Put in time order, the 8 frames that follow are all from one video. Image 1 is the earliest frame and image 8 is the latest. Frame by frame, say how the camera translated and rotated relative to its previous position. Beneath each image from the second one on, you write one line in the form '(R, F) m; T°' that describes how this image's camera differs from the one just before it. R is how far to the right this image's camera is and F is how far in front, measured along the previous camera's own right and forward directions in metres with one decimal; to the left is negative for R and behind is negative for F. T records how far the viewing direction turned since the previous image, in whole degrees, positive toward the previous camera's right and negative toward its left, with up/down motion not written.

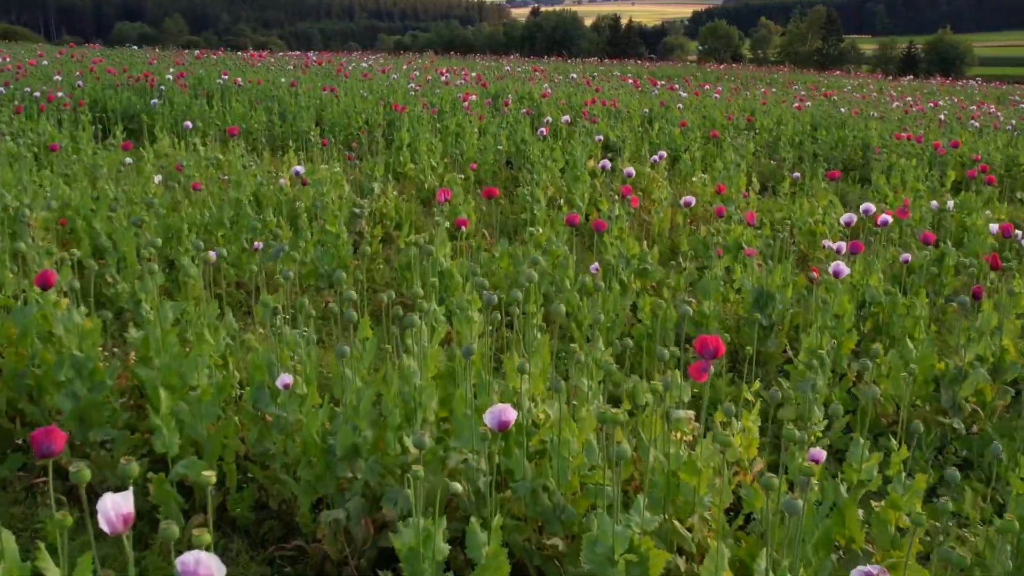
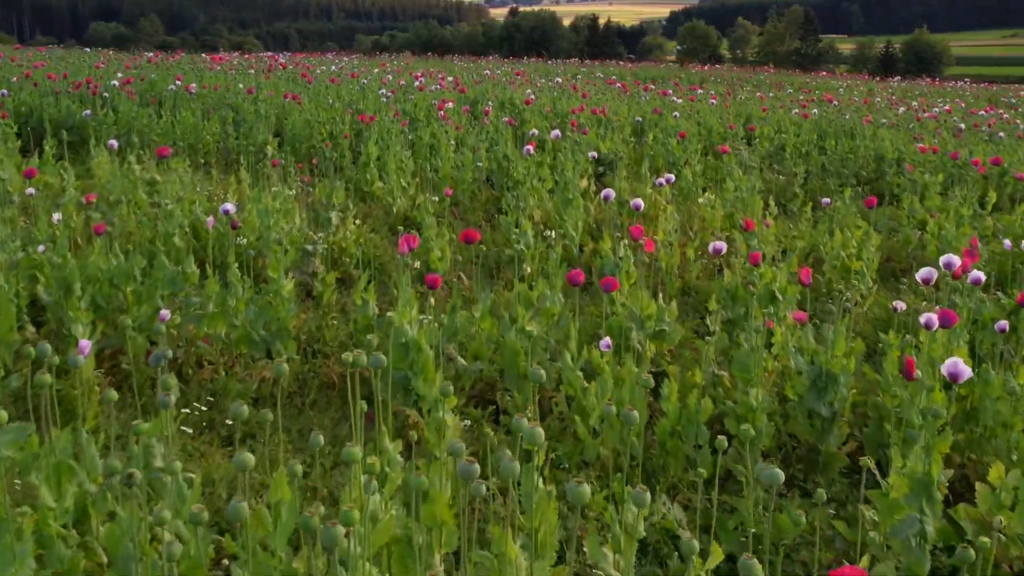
(0.0, +0.9) m; +1°
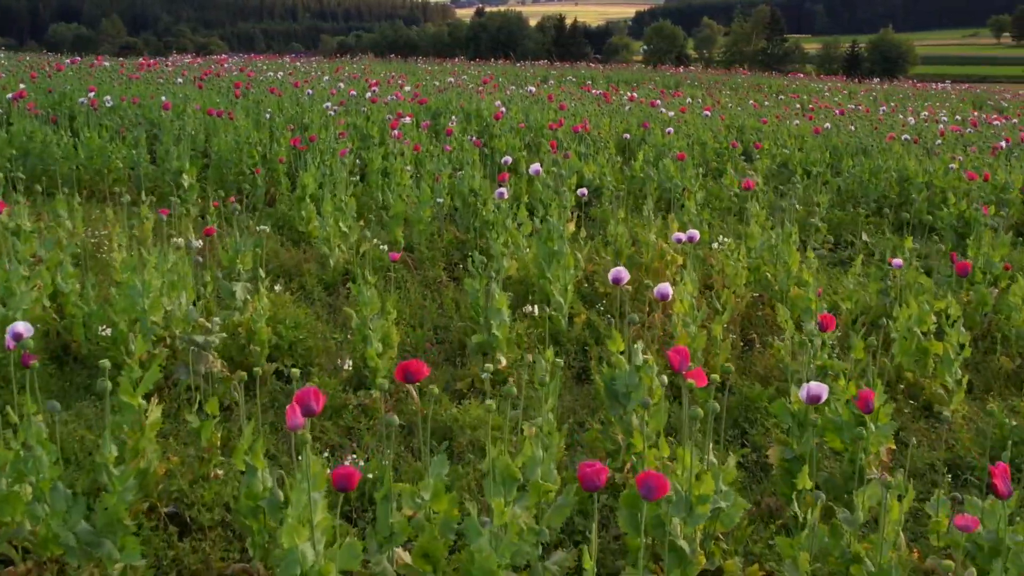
(0.0, +1.2) m; +2°
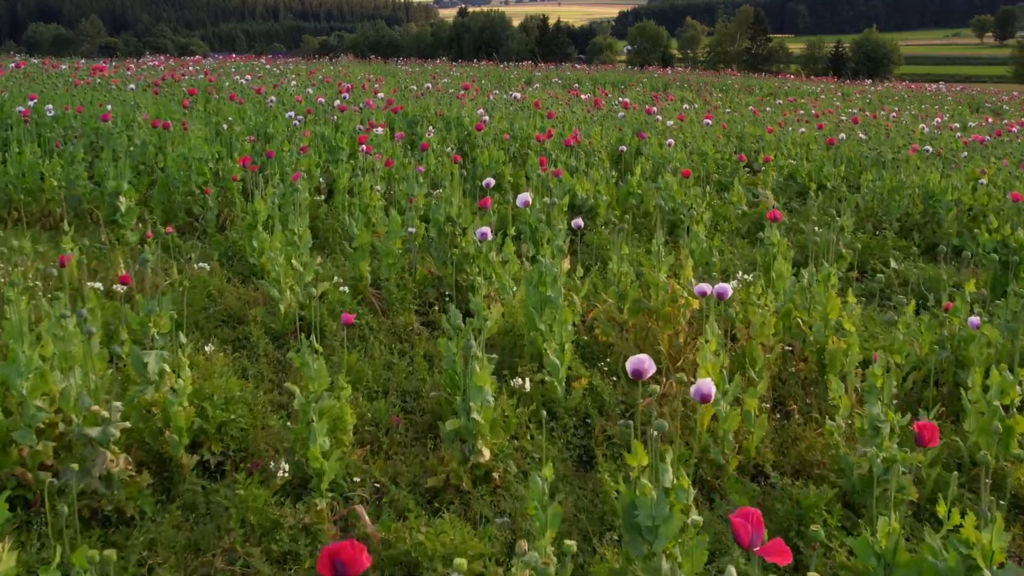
(0.0, +0.7) m; +1°
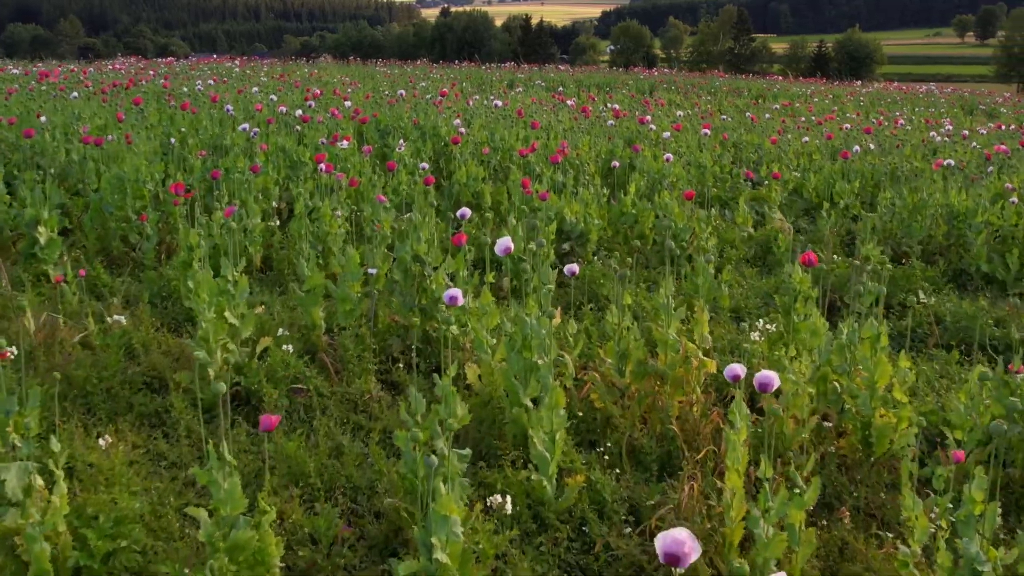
(0.0, +0.7) m; +1°
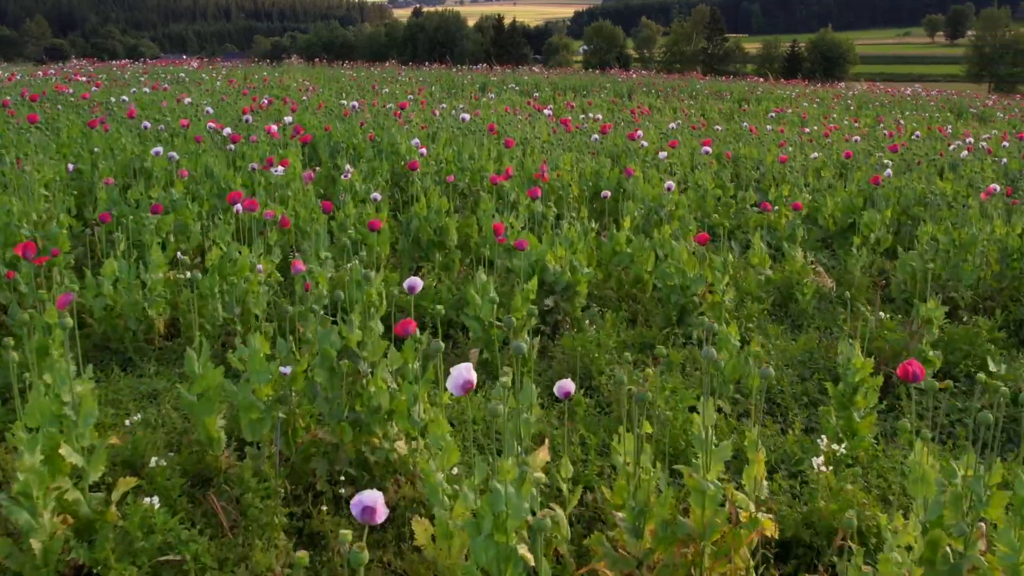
(0.0, +1.0) m; +2°
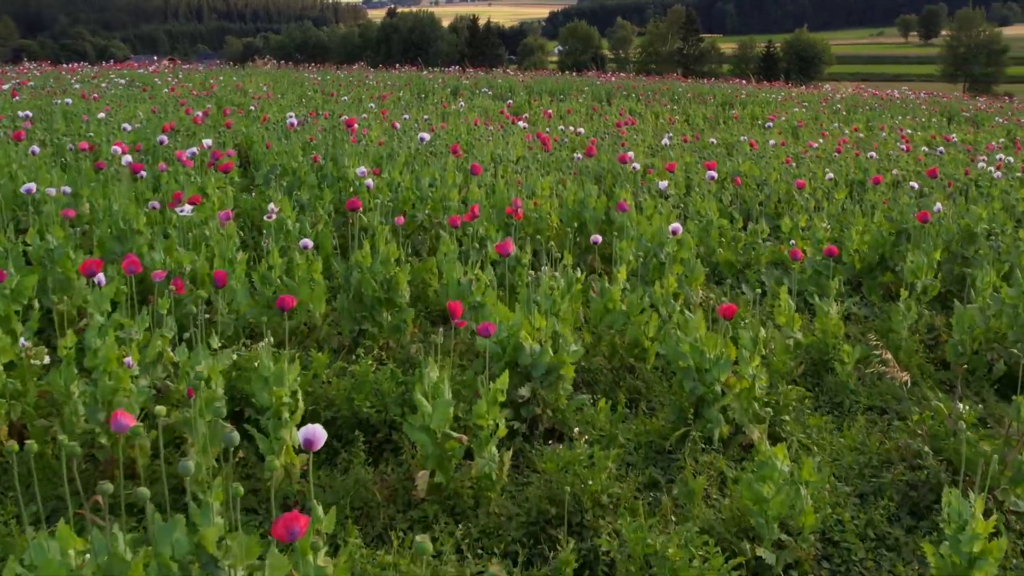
(+0.1, +1.0) m; +2°
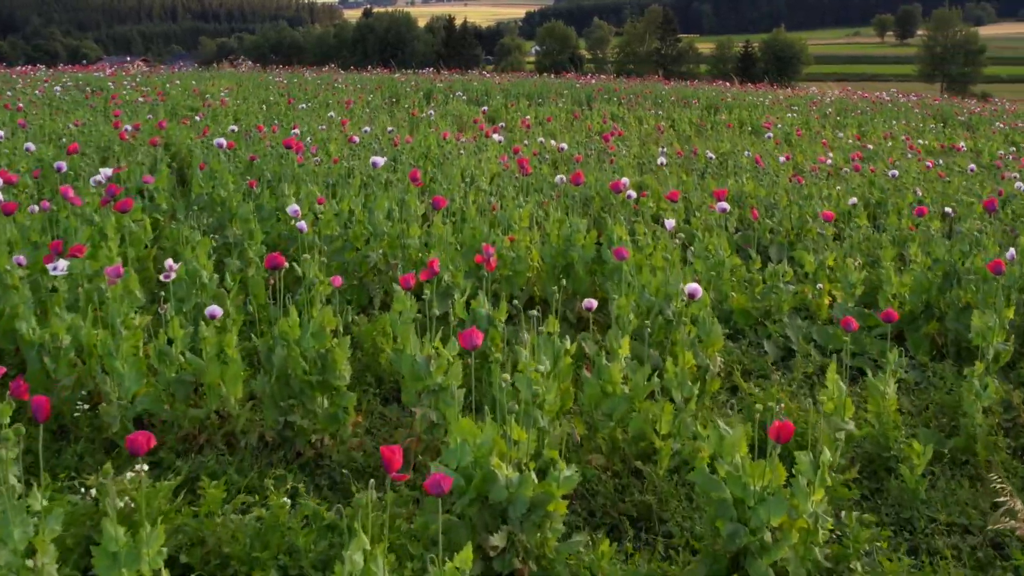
(0.0, +0.9) m; +1°
